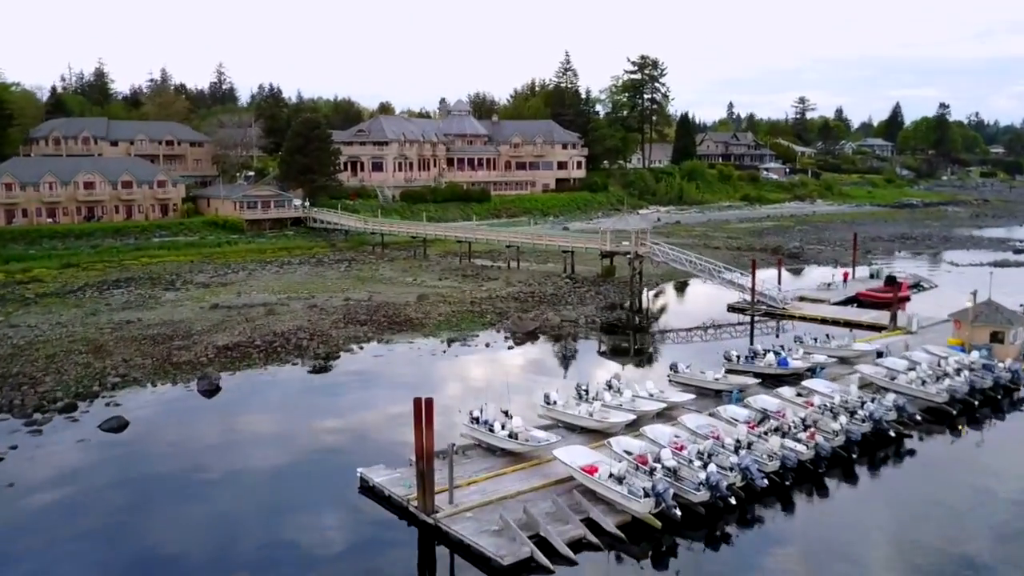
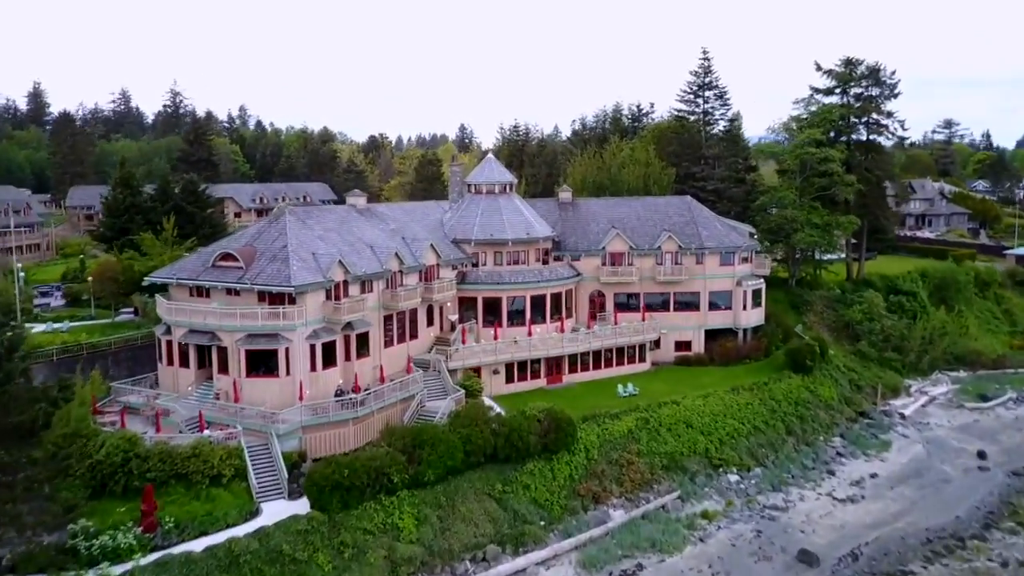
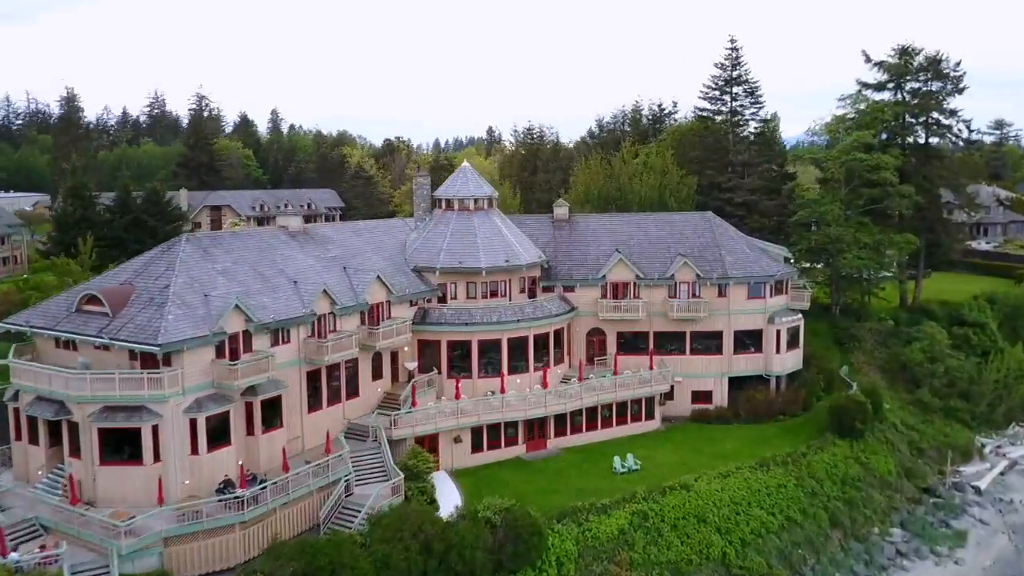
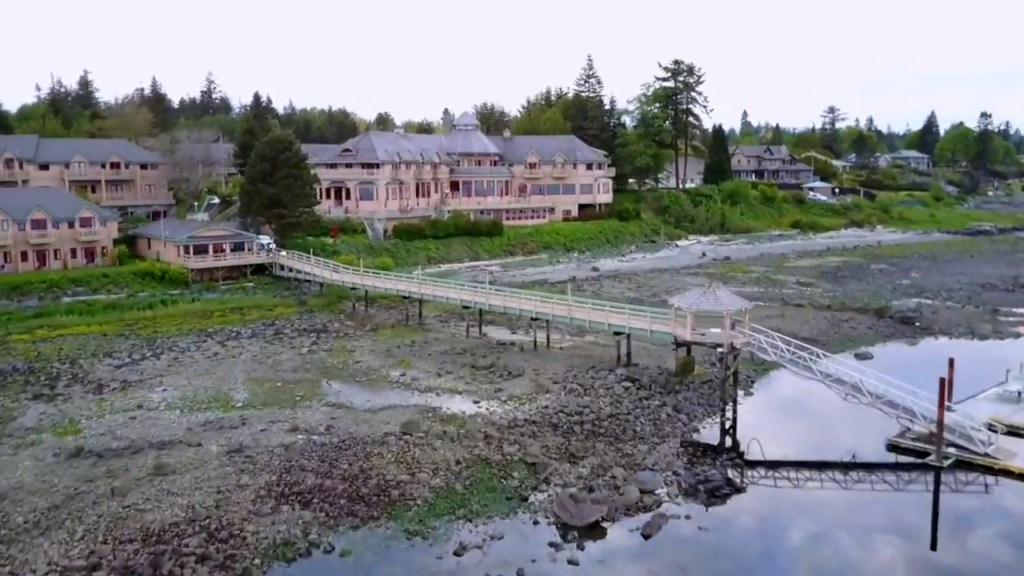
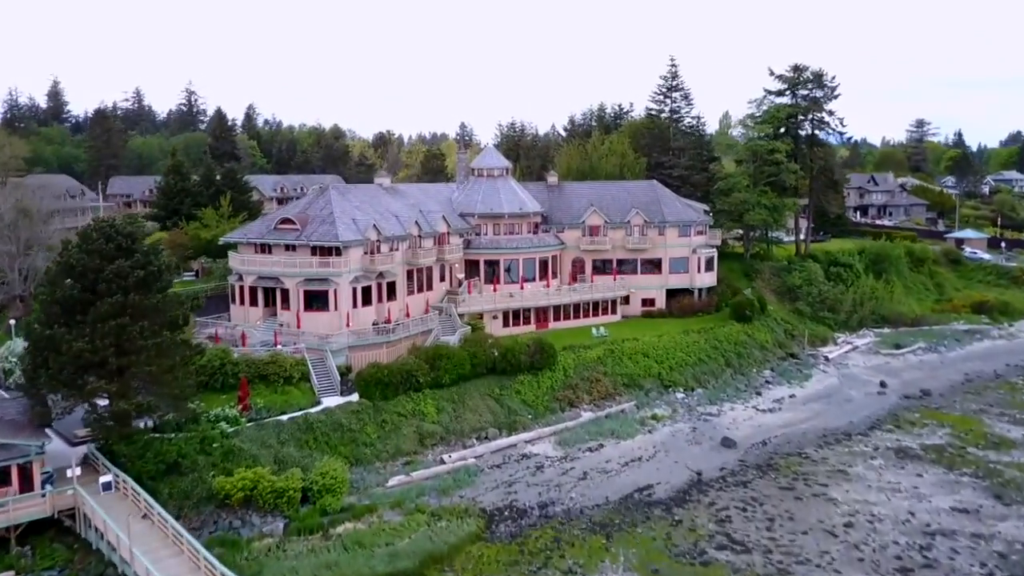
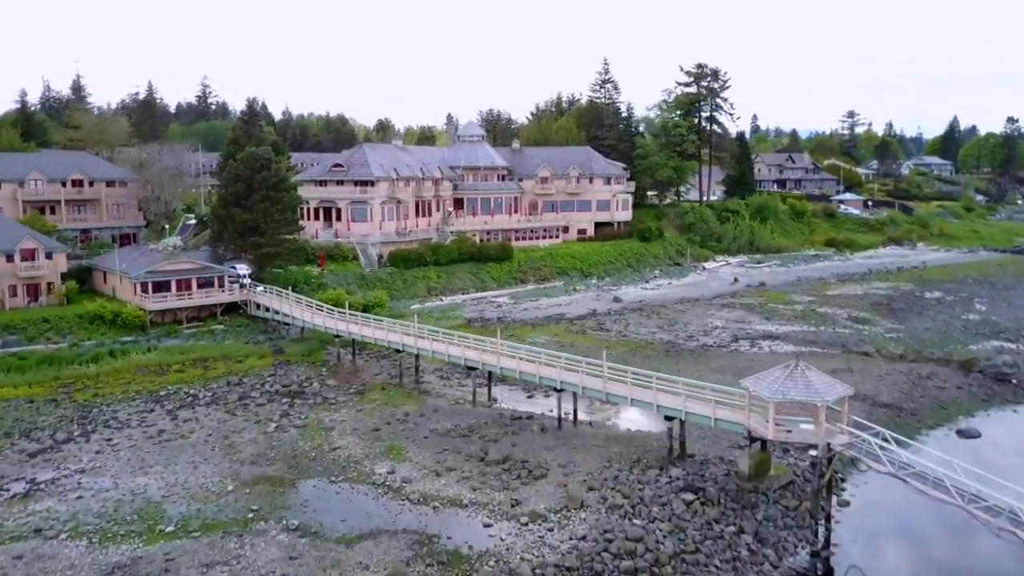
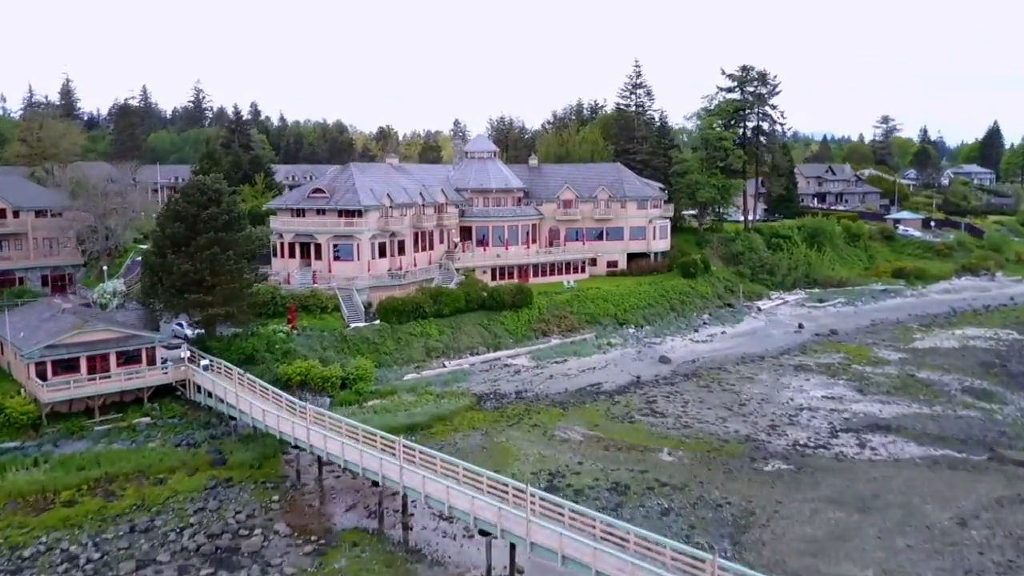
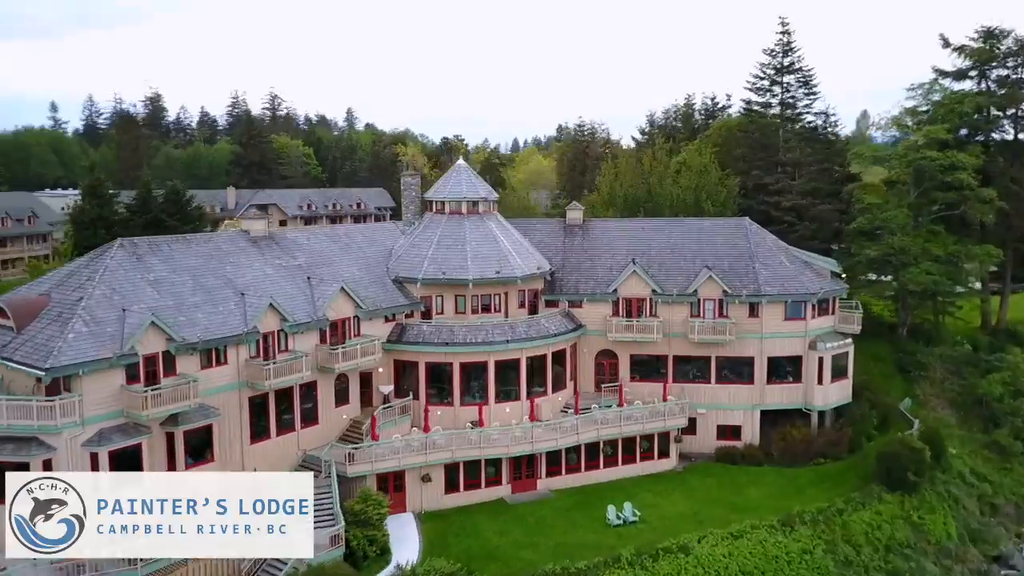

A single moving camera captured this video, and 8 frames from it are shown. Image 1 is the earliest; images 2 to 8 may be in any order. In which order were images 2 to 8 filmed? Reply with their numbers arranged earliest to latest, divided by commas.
4, 6, 7, 5, 2, 3, 8
